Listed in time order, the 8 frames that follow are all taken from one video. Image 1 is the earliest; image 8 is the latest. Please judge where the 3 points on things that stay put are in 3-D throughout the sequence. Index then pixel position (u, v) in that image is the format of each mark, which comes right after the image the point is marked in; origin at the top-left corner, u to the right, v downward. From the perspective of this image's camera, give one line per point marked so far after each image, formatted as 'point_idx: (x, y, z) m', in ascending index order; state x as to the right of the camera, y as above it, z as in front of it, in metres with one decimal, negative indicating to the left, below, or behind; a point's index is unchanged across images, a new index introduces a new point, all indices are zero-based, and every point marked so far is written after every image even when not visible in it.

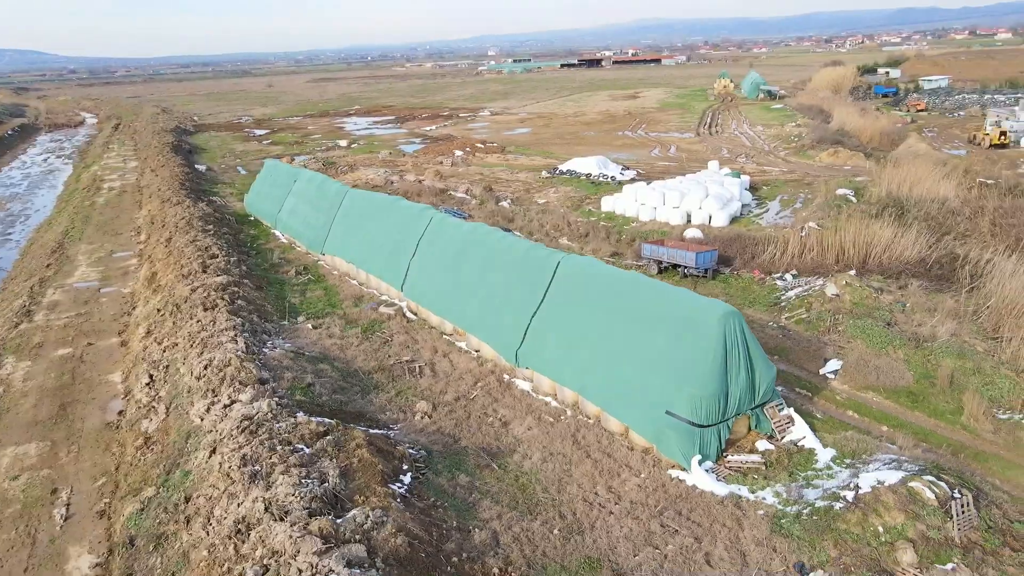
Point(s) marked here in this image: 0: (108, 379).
0: (-4.2, -1.0, +7.7) m
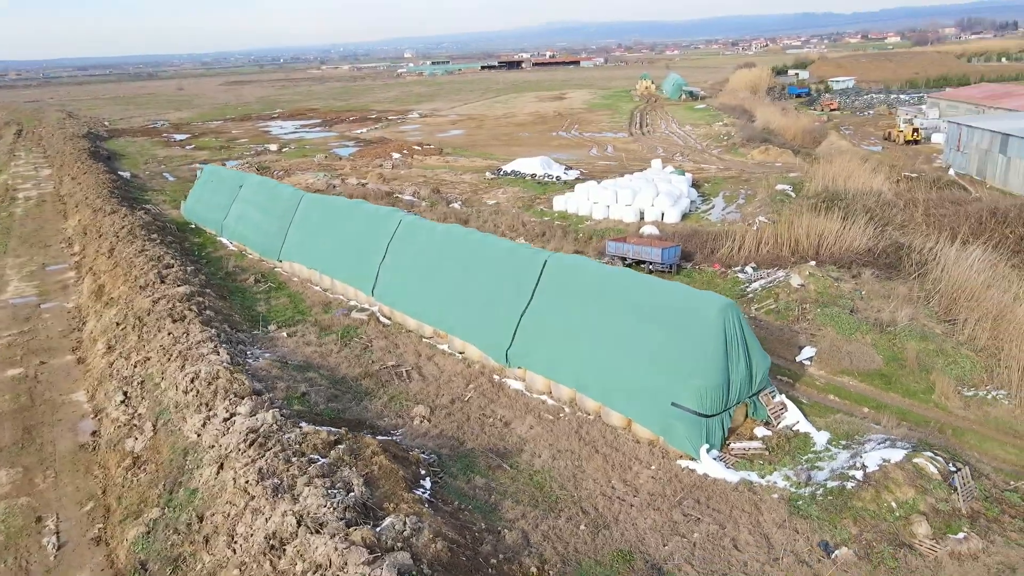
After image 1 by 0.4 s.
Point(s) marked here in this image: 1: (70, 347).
0: (-4.3, -1.1, +7.2) m
1: (-5.2, -0.7, +8.6) m
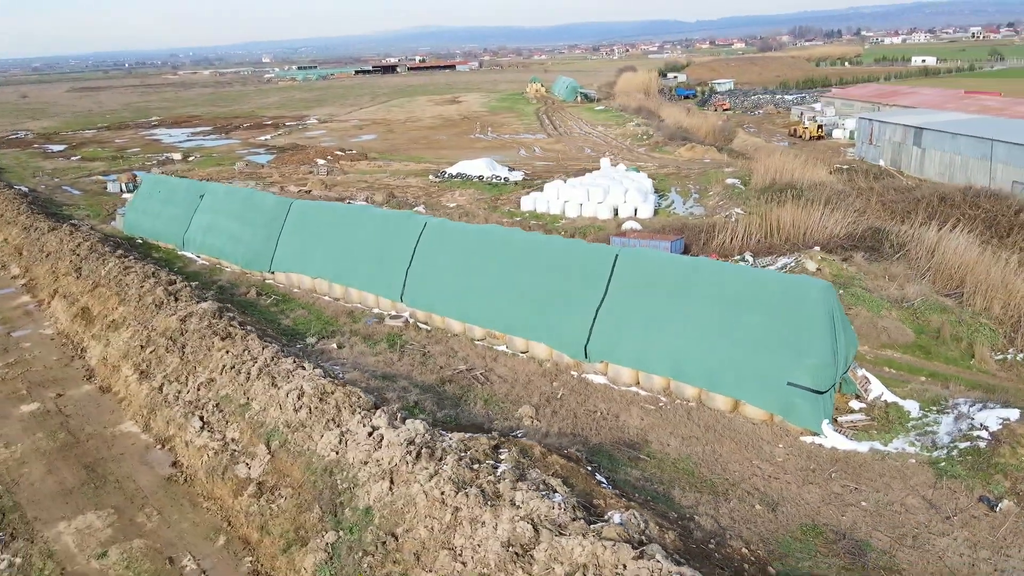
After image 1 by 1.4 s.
0: (-3.5, -1.3, +6.6) m
1: (-4.6, -0.9, +7.7) m
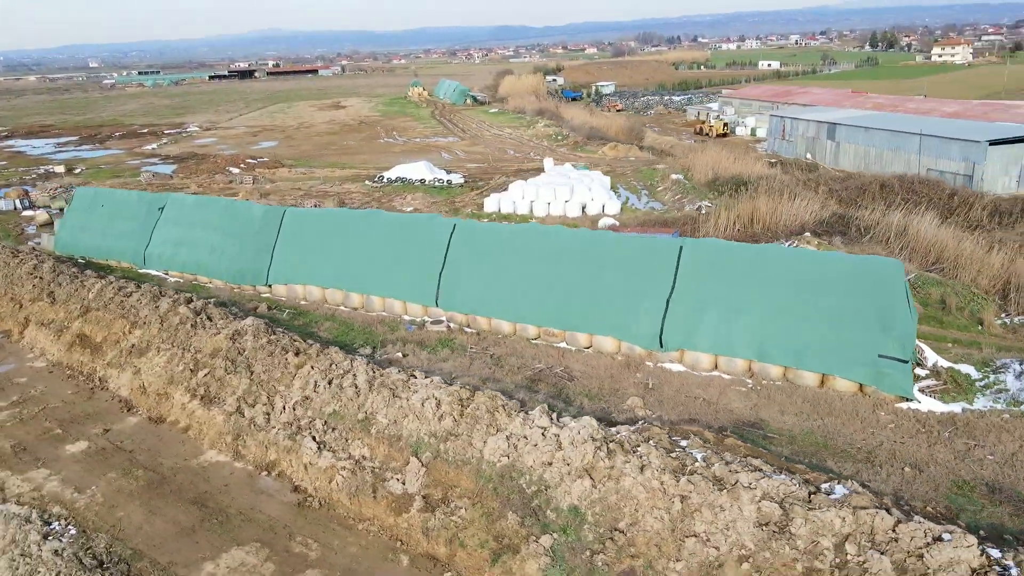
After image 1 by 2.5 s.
0: (-2.5, -1.4, +6.0) m
1: (-3.8, -1.1, +7.0) m
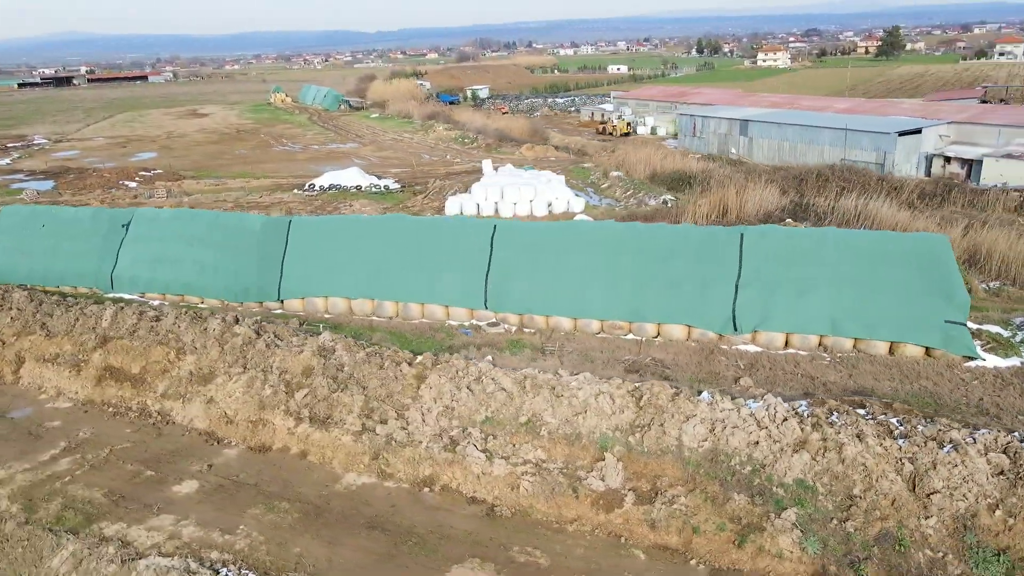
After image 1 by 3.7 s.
0: (-1.2, -1.5, +5.6) m
1: (-2.7, -1.3, +6.3) m
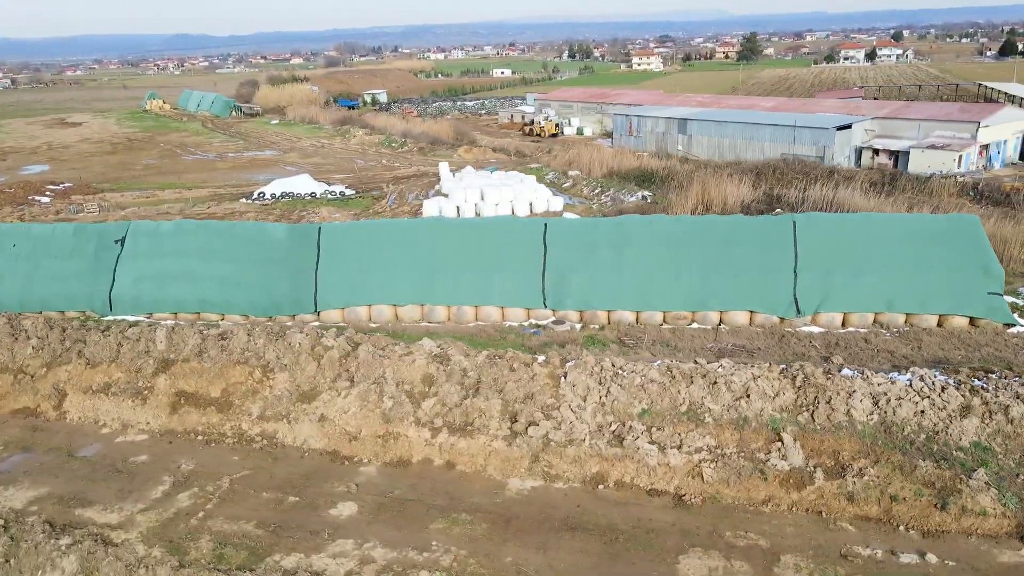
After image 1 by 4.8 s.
0: (+0.1, -1.5, +5.4) m
1: (-1.5, -1.4, +5.9) m
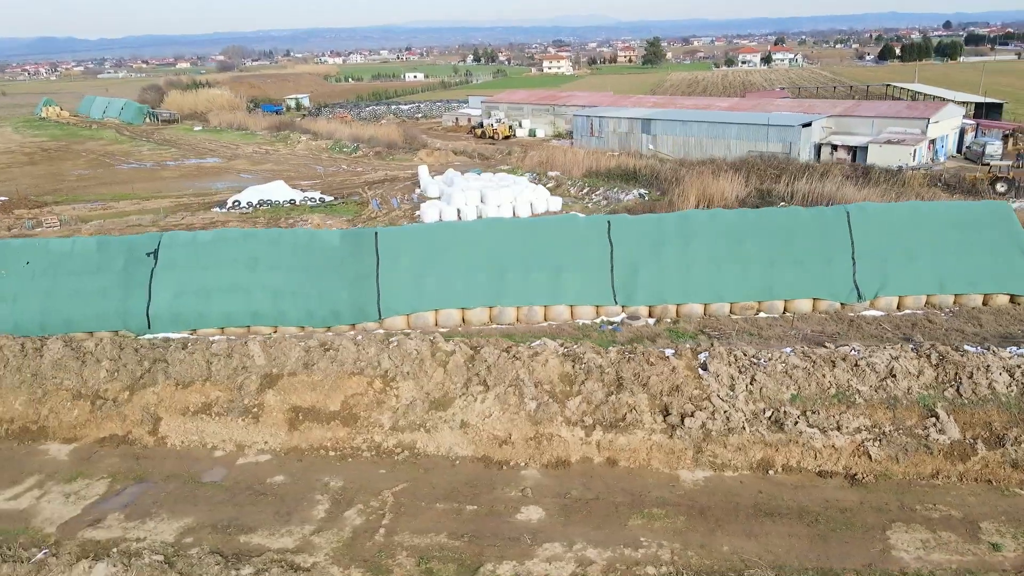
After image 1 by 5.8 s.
0: (+1.4, -1.4, +5.5) m
1: (-0.2, -1.4, +5.8) m
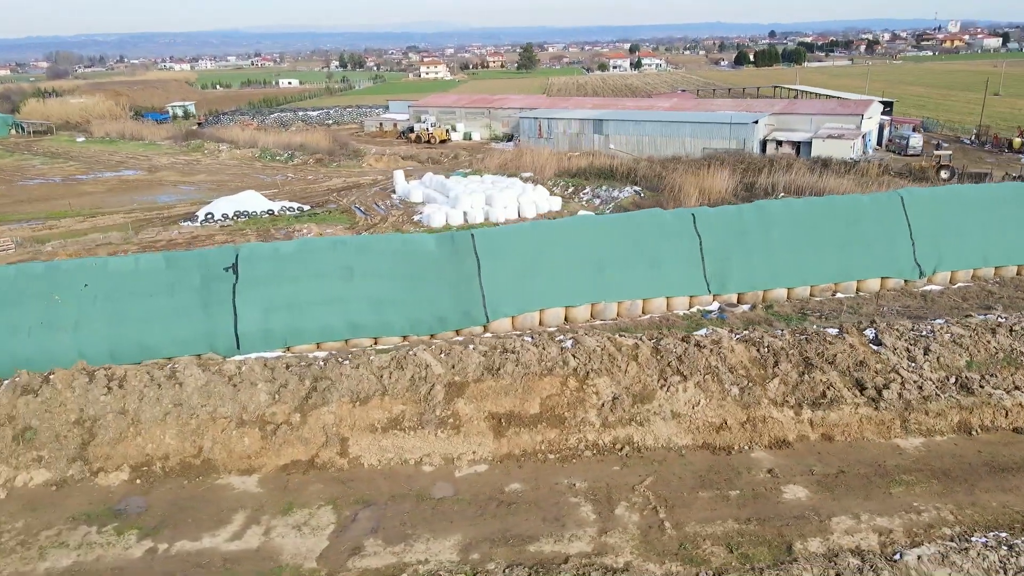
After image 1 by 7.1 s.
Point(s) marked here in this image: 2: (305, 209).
0: (+3.2, -1.3, +5.9) m
1: (+1.6, -1.3, +5.8) m
2: (-4.6, +1.8, +16.4) m
